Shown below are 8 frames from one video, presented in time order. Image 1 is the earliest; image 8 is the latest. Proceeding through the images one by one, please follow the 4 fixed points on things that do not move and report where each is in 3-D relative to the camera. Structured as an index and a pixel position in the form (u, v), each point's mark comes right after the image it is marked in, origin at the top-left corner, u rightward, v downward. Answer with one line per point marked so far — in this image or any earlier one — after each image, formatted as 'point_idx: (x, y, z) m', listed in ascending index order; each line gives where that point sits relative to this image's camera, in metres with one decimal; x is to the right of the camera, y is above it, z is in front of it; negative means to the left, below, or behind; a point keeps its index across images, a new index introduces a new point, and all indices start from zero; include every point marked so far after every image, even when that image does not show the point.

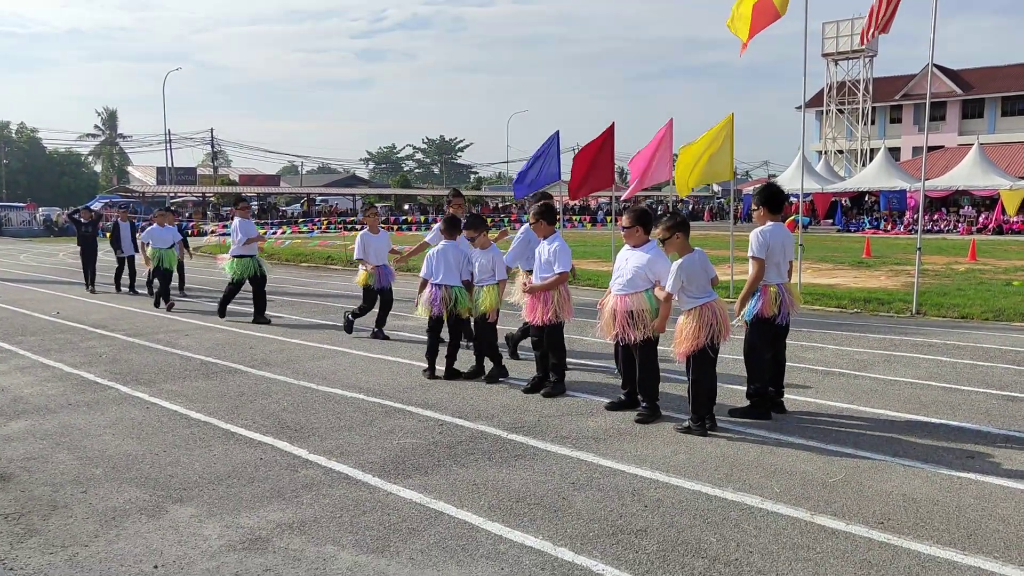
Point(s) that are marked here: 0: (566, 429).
0: (+0.4, -1.1, +6.0) m
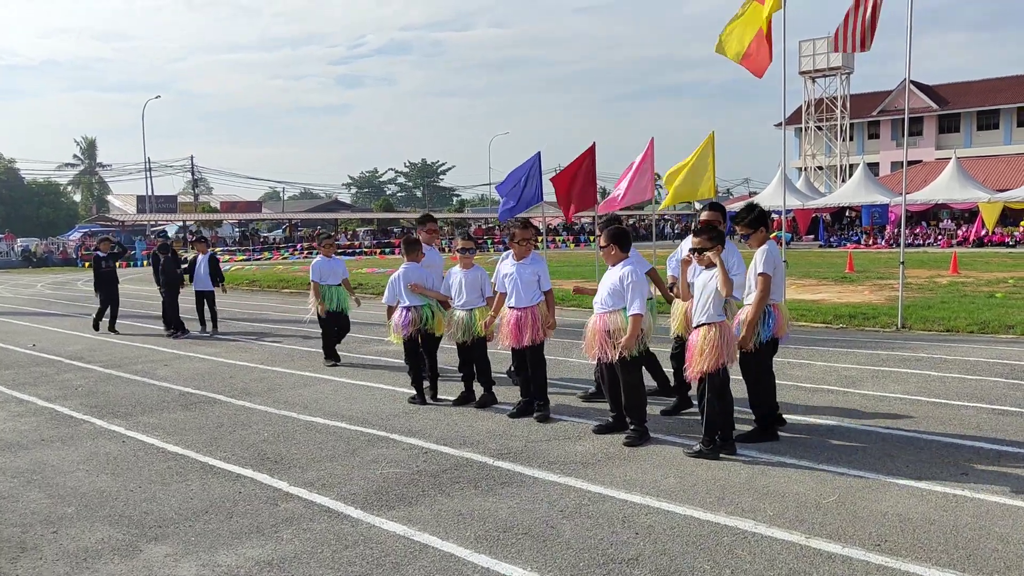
0: (+0.3, -1.2, +5.9) m
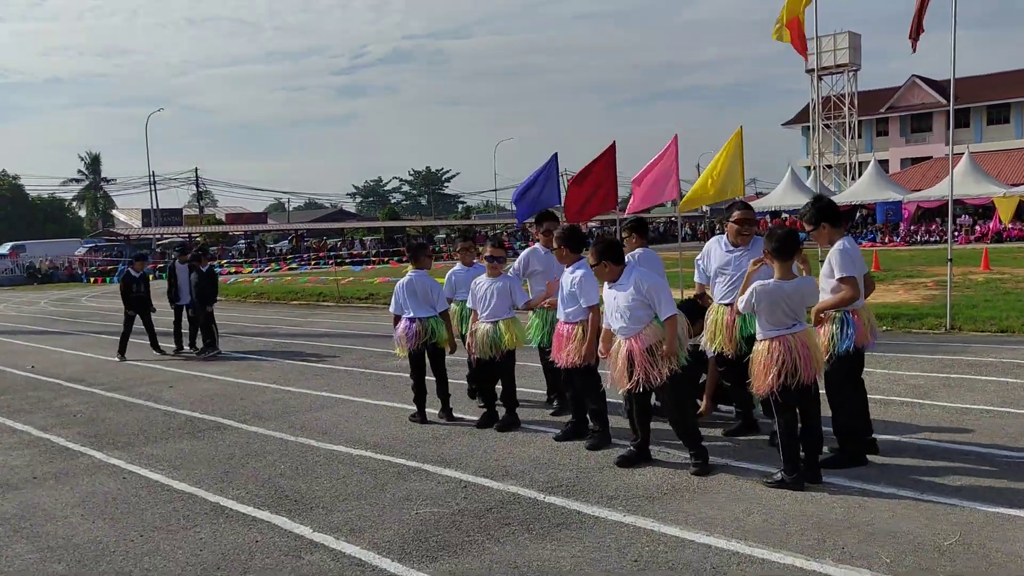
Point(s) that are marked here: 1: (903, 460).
0: (+0.6, -1.3, +5.1) m
1: (+2.6, -1.1, +5.3) m
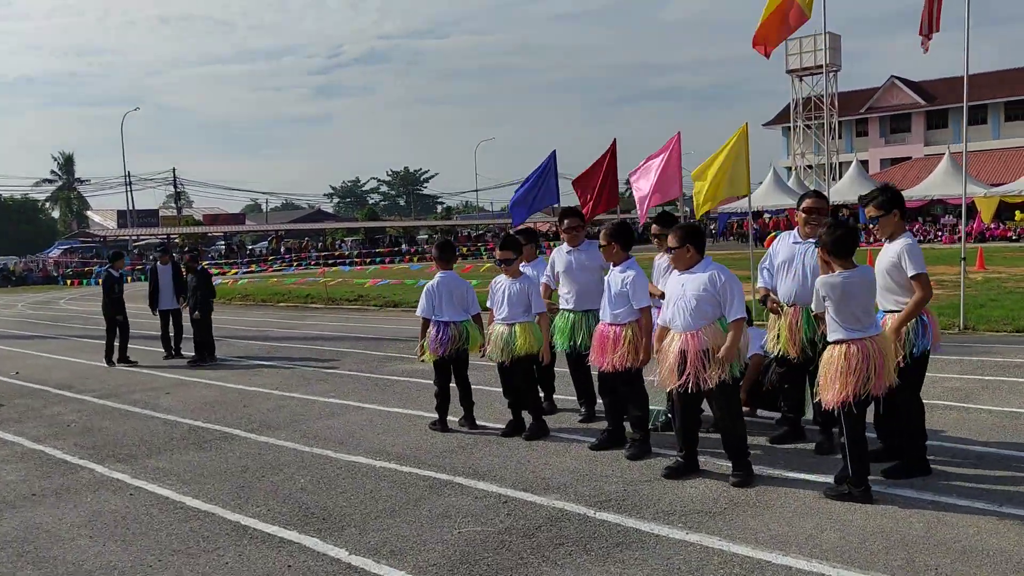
0: (+0.9, -1.3, +4.8) m
1: (+2.9, -1.1, +5.0) m
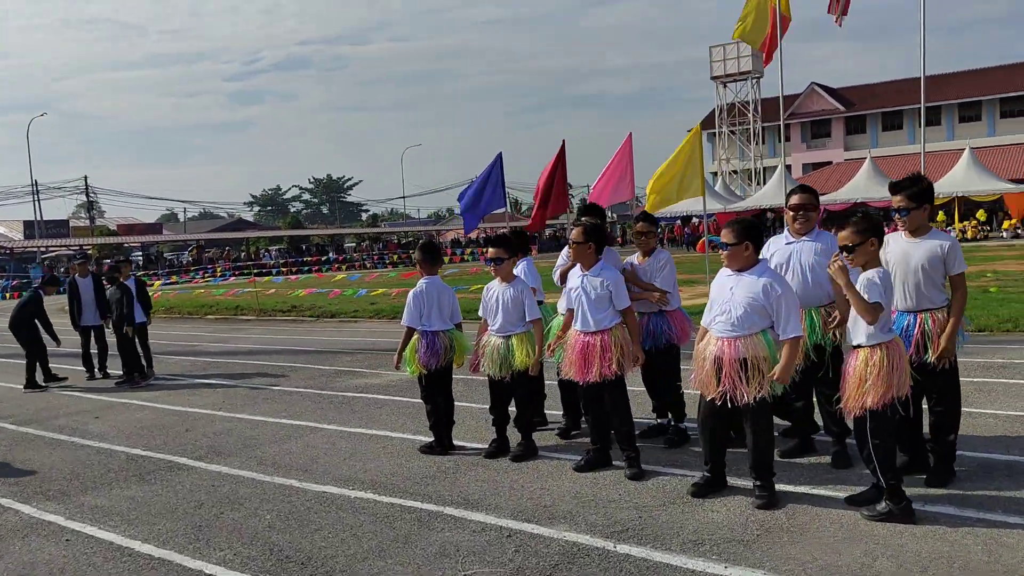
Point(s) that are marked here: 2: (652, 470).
0: (+1.0, -1.3, +4.4) m
1: (+2.9, -1.1, +4.7) m
2: (+0.9, -1.2, +5.5) m
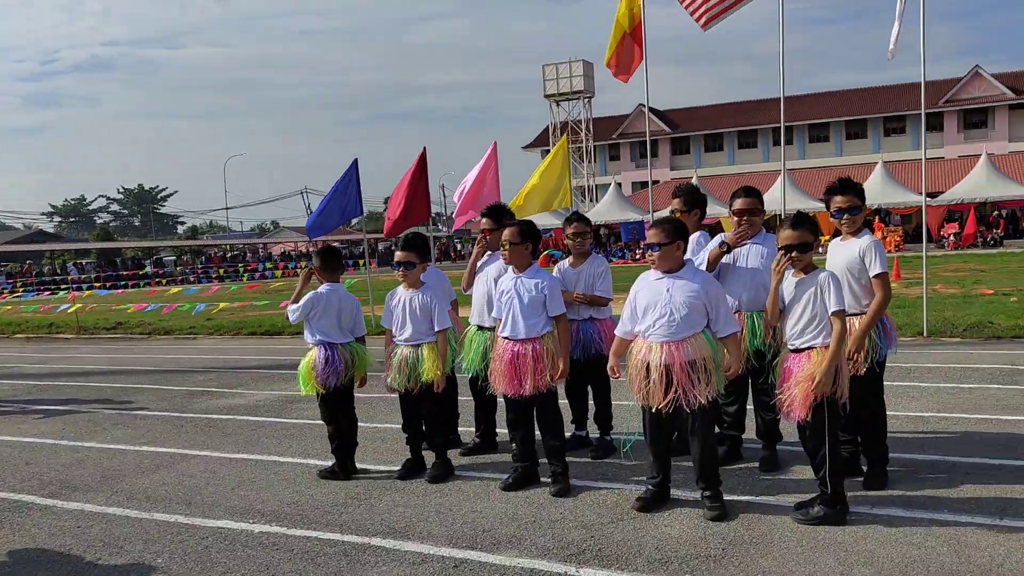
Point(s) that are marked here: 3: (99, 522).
0: (+0.7, -1.3, +4.1) m
1: (+2.5, -1.1, +4.9) m
2: (+0.4, -1.3, +5.2) m
3: (-2.7, -1.5, +5.1) m
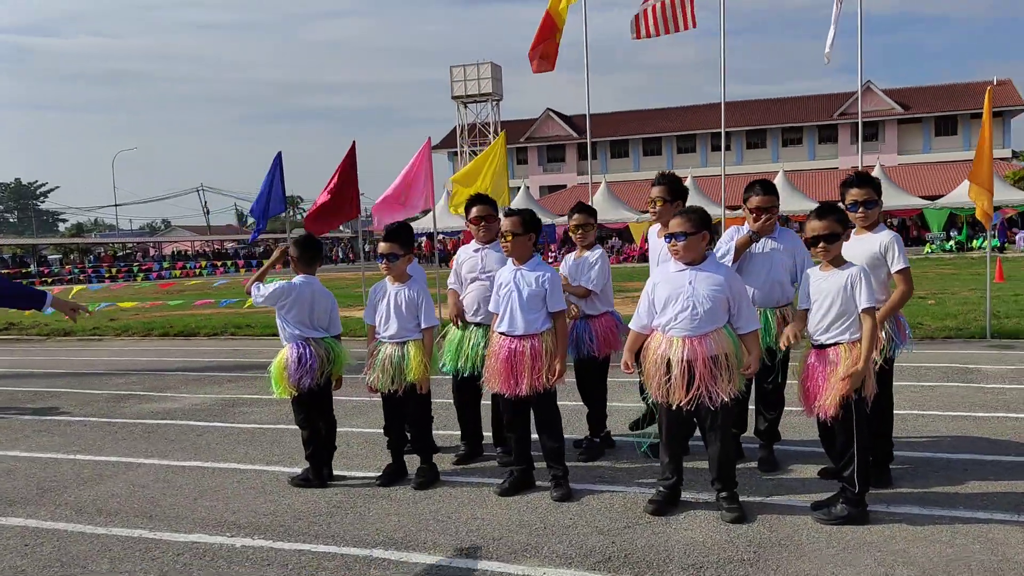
0: (+0.8, -1.3, +4.0) m
1: (+2.5, -1.1, +4.9) m
2: (+0.4, -1.3, +5.0) m
3: (-2.6, -1.4, +4.5) m
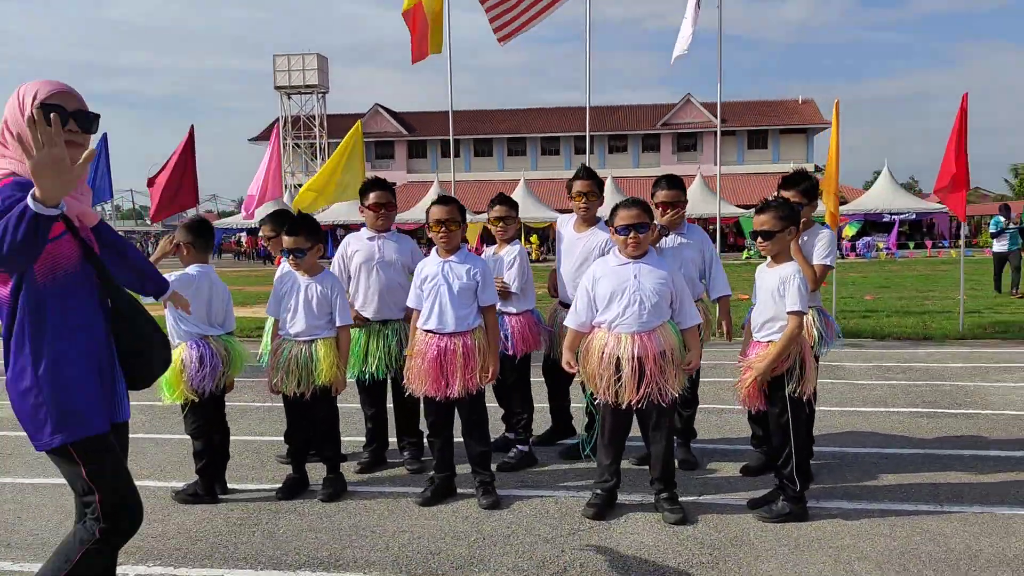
0: (+0.6, -1.3, +3.8) m
1: (+2.0, -1.1, +5.1) m
2: (0.0, -1.2, +4.7) m
3: (-2.9, -1.4, +3.6) m
